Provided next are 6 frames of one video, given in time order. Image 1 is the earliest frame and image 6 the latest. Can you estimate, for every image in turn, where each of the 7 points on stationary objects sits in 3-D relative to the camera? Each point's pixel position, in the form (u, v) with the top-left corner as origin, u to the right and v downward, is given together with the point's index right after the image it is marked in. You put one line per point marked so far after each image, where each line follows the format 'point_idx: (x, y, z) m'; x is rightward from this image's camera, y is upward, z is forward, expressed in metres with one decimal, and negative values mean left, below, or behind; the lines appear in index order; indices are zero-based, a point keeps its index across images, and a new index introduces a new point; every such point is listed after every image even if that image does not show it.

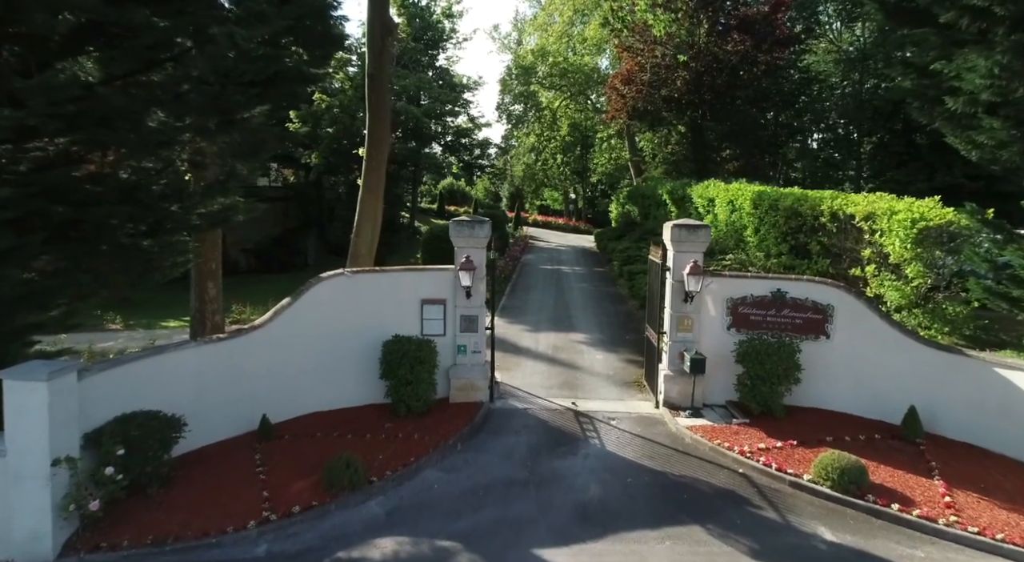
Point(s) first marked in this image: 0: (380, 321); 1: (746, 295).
0: (-2.4, -0.7, +9.6) m
1: (+4.0, -0.2, +9.3) m
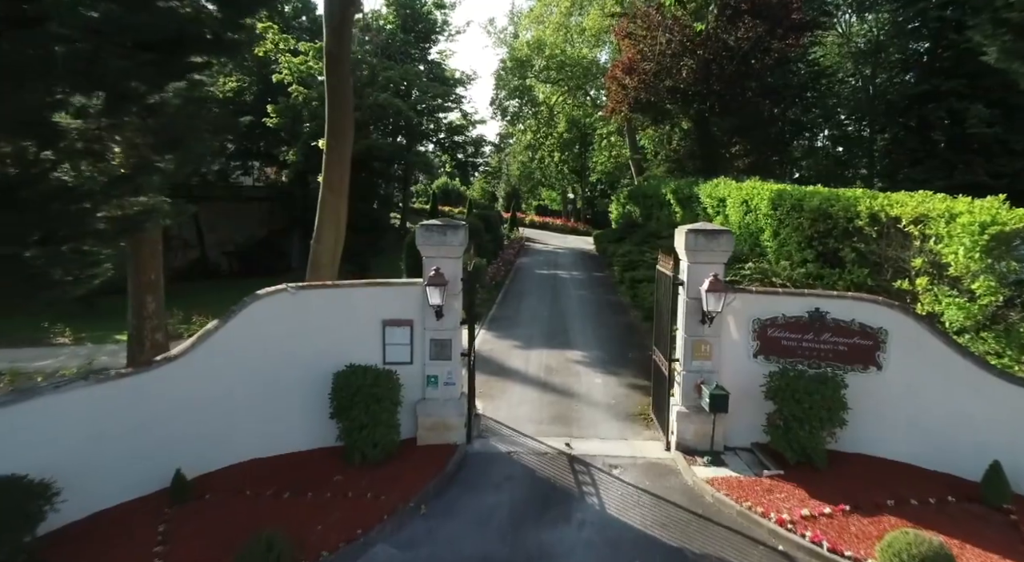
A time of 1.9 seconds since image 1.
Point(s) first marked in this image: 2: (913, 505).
0: (-2.6, -0.9, +7.9) m
1: (+3.7, -0.5, +7.6) m
2: (+4.6, -2.6, +6.2) m
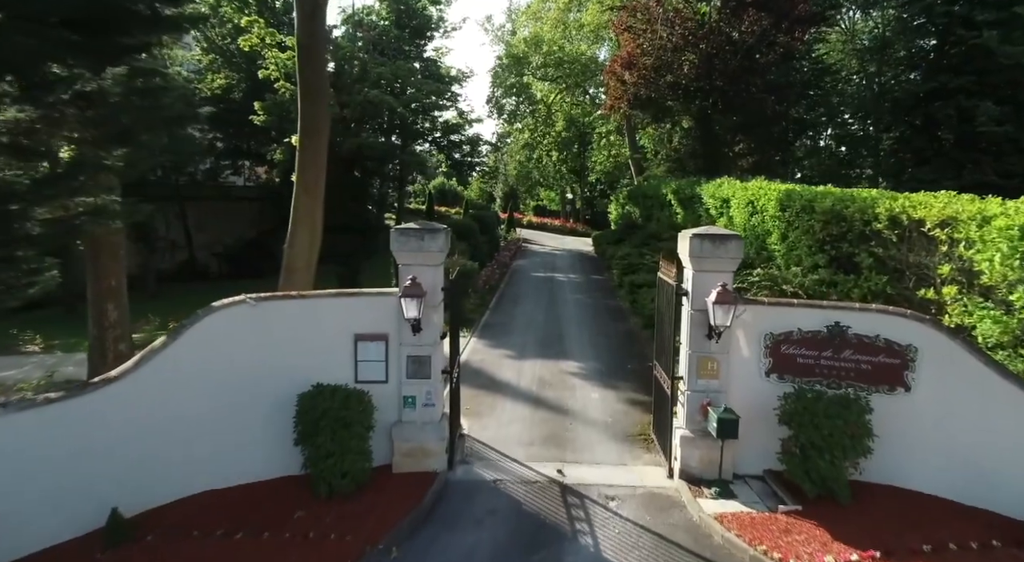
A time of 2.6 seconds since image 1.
0: (-2.8, -1.1, +7.2) m
1: (+3.5, -0.6, +6.9) m
2: (+4.4, -2.7, +5.5) m
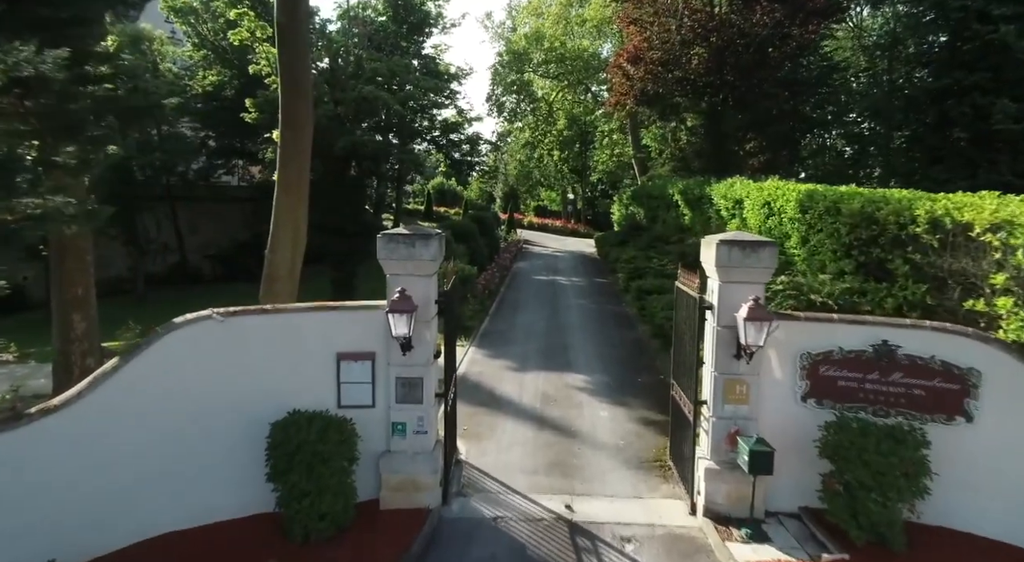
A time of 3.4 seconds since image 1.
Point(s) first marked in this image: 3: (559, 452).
0: (-2.8, -1.2, +6.3) m
1: (+3.6, -0.8, +6.0) m
2: (+4.5, -2.9, +4.6) m
3: (+0.7, -2.5, +8.1) m
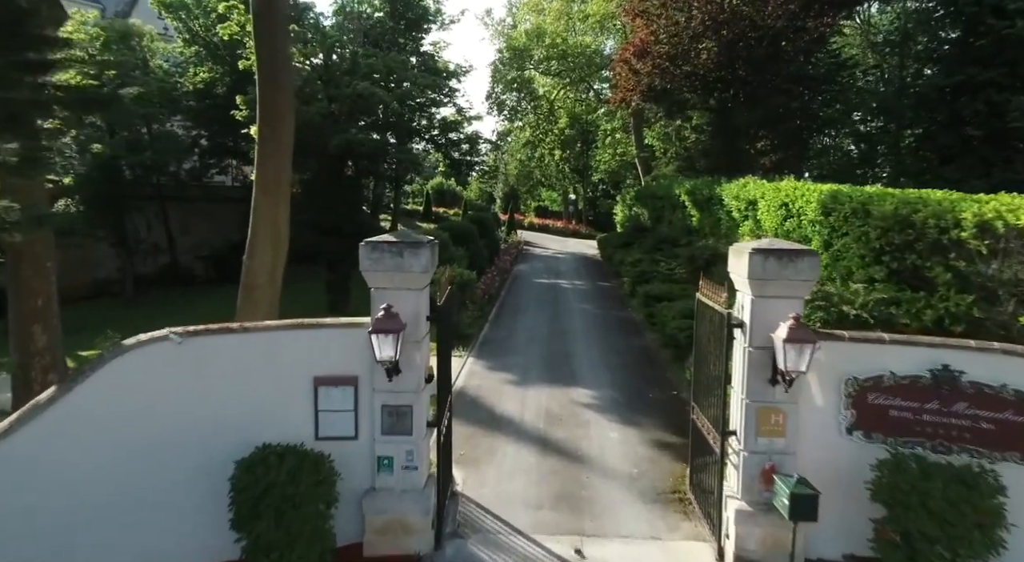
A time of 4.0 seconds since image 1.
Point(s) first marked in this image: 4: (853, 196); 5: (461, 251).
0: (-2.8, -1.4, +5.5) m
1: (+3.6, -0.9, +5.2) m
2: (+4.5, -3.0, +3.8) m
3: (+0.7, -2.7, +7.3) m
4: (+6.2, +1.5, +9.9) m
5: (-1.8, +1.0, +18.7) m
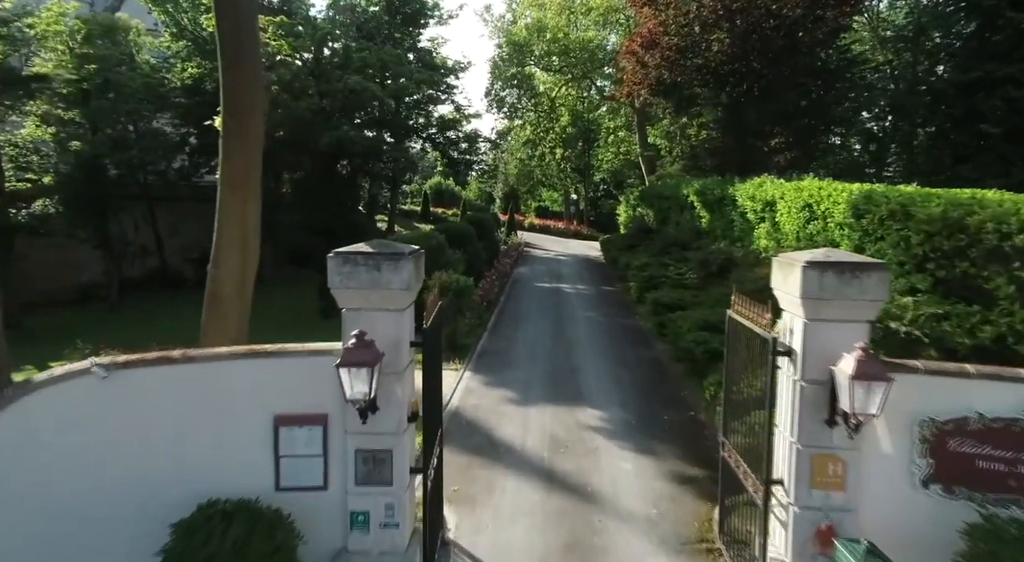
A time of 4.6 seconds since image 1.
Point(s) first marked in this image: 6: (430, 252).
0: (-2.8, -1.5, +4.6) m
1: (+3.6, -1.1, +4.3) m
2: (+4.5, -3.2, +2.9) m
3: (+0.7, -2.9, +6.3) m
4: (+6.3, +1.4, +8.9) m
5: (-1.8, +0.9, +17.7) m
6: (-2.4, +0.9, +16.1) m
